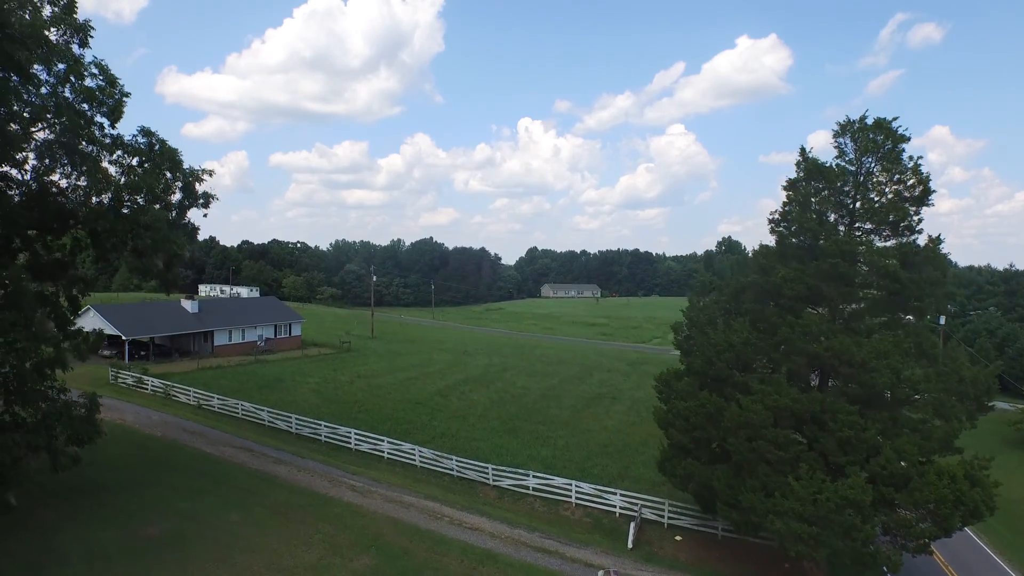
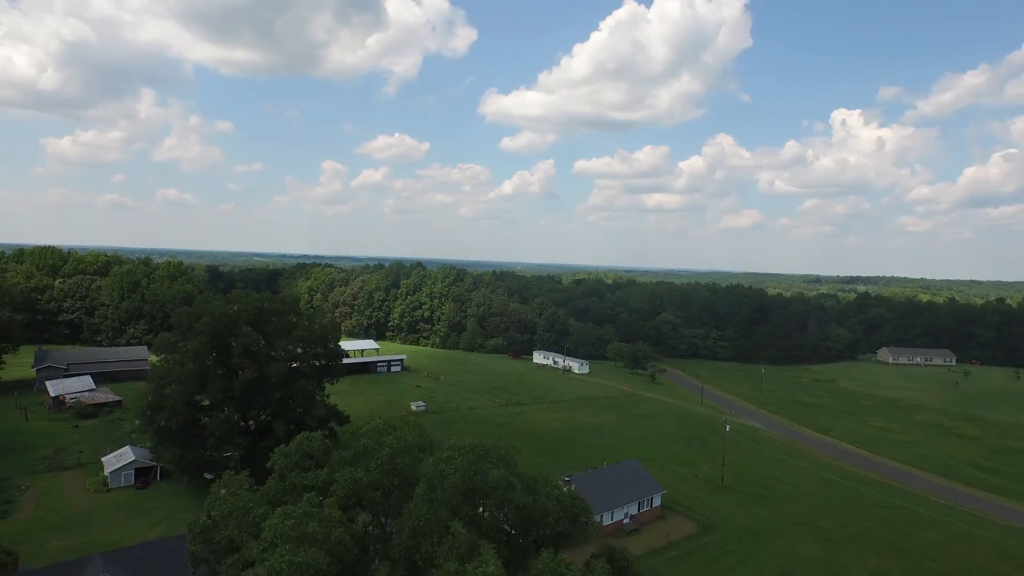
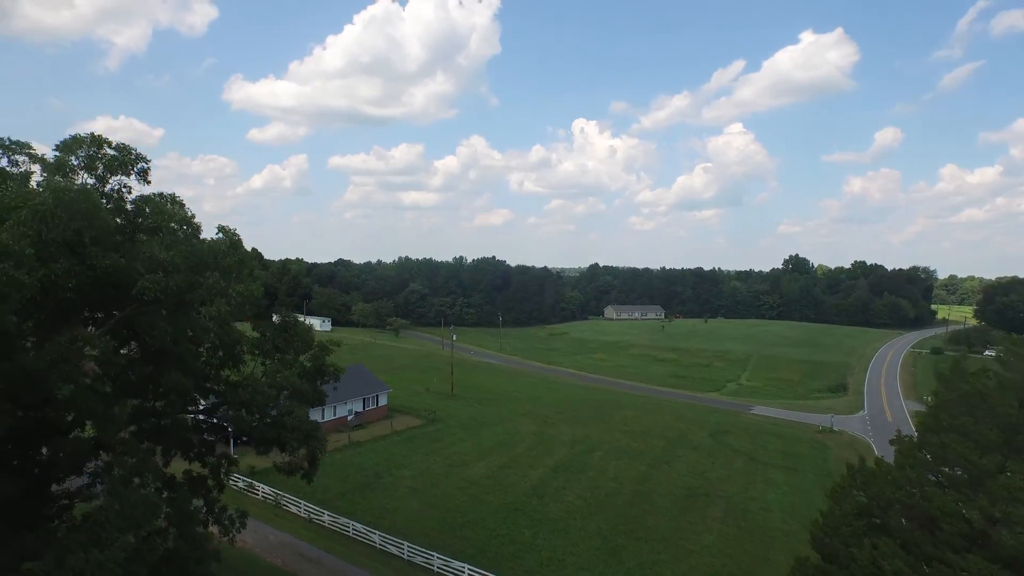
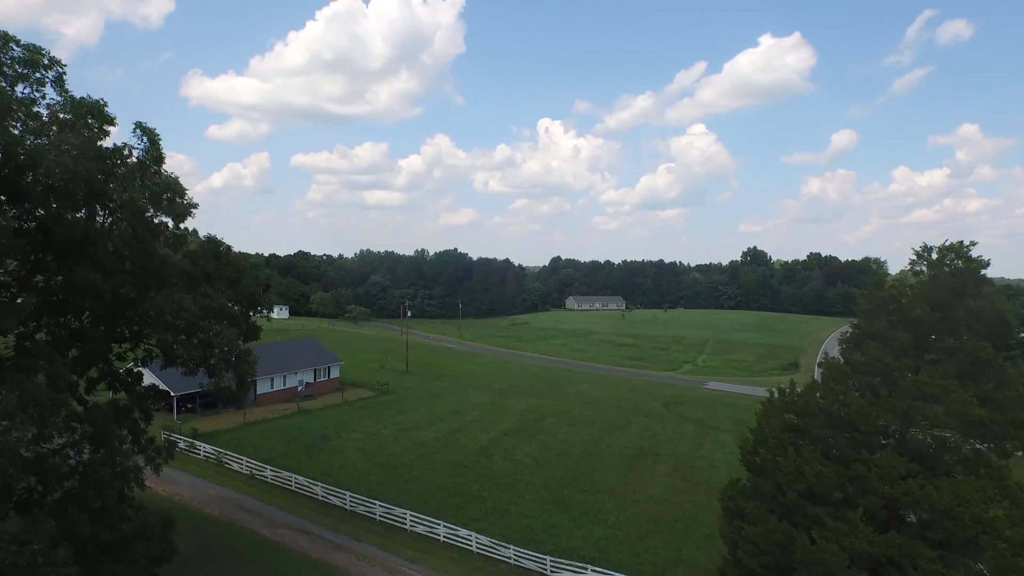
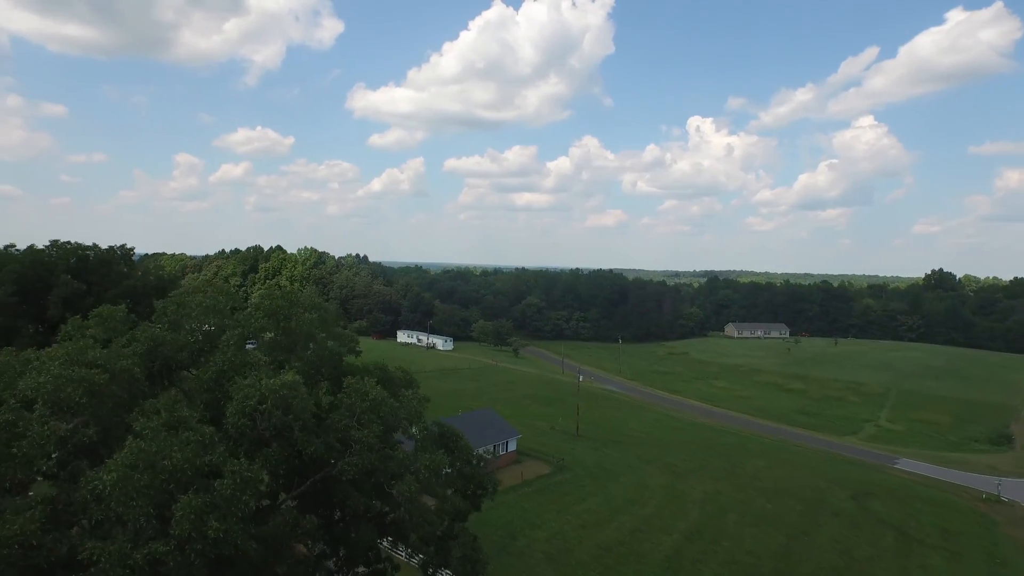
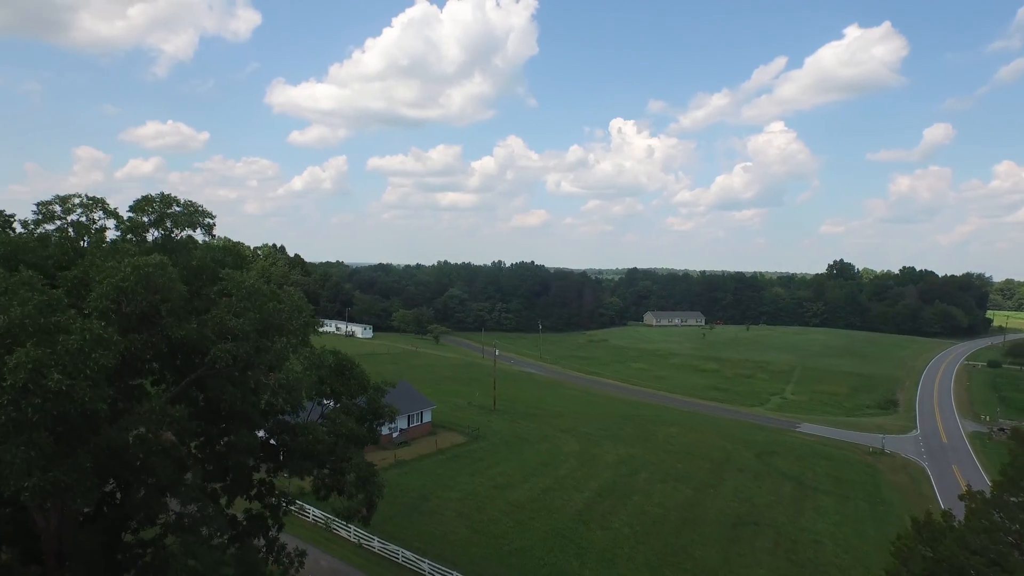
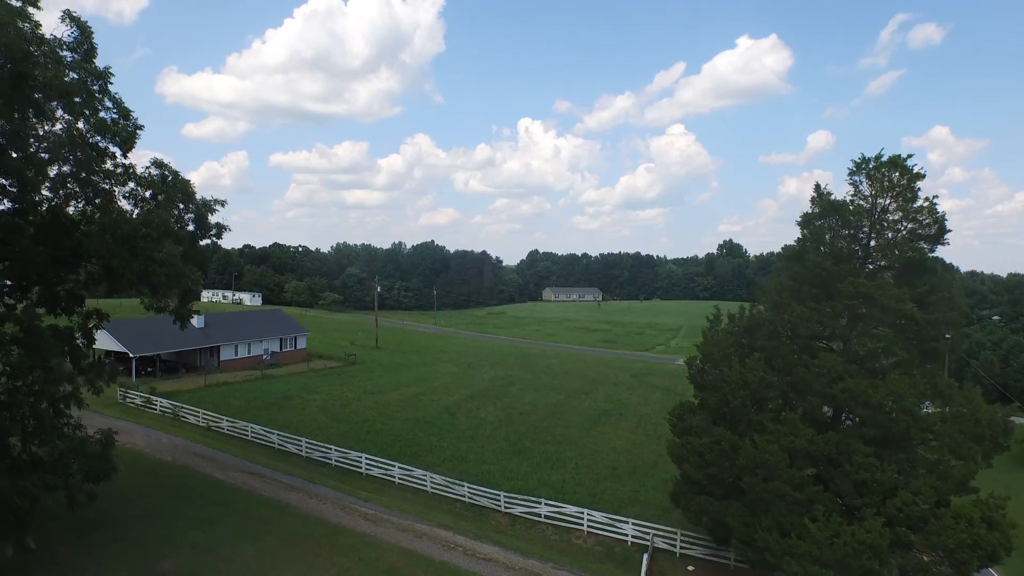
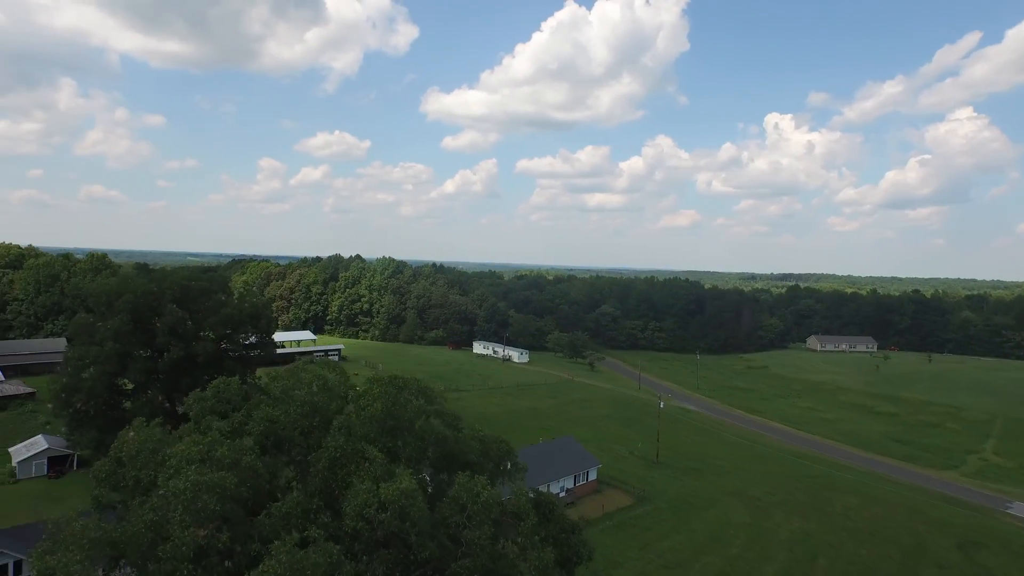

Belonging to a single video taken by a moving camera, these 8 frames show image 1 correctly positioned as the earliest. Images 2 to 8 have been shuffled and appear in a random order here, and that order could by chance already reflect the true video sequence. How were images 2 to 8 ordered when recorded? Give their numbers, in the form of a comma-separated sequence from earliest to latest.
7, 4, 3, 6, 5, 8, 2
